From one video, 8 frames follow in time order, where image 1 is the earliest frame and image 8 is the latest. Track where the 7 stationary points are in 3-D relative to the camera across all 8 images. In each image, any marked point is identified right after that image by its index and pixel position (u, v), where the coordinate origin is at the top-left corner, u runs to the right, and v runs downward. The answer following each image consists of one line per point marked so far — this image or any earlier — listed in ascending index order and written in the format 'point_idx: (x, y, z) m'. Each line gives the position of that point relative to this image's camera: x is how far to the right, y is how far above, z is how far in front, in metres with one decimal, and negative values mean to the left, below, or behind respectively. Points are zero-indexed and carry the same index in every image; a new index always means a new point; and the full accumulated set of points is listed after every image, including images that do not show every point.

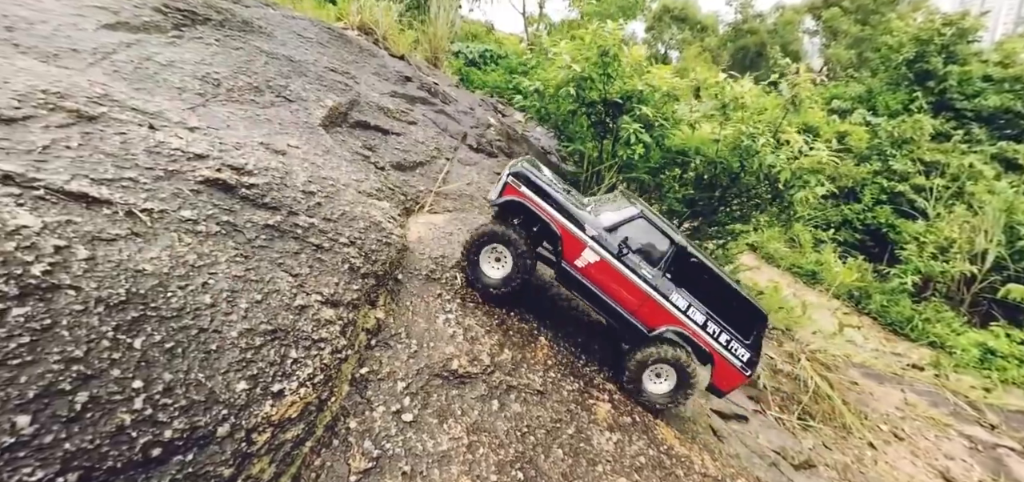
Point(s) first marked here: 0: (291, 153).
0: (-1.9, +0.8, +3.7) m
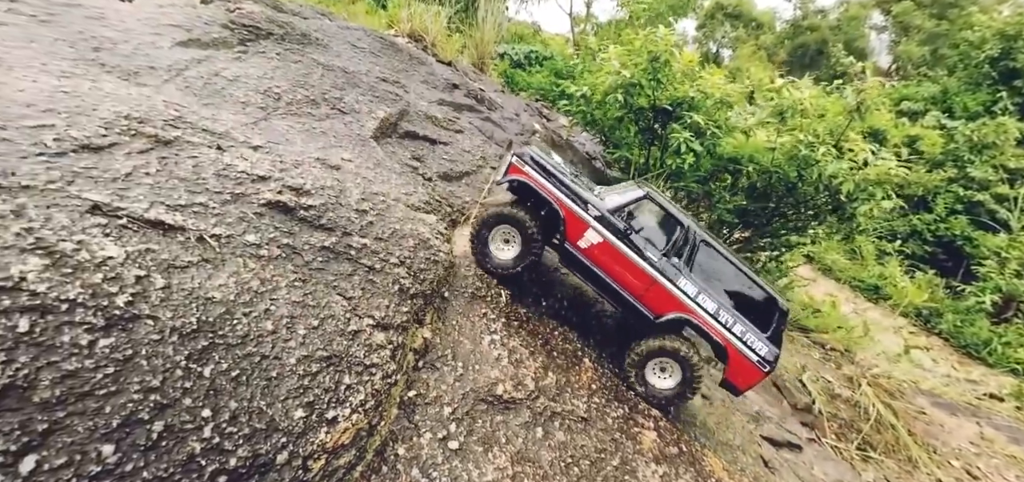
0: (-1.5, +0.7, +3.8) m
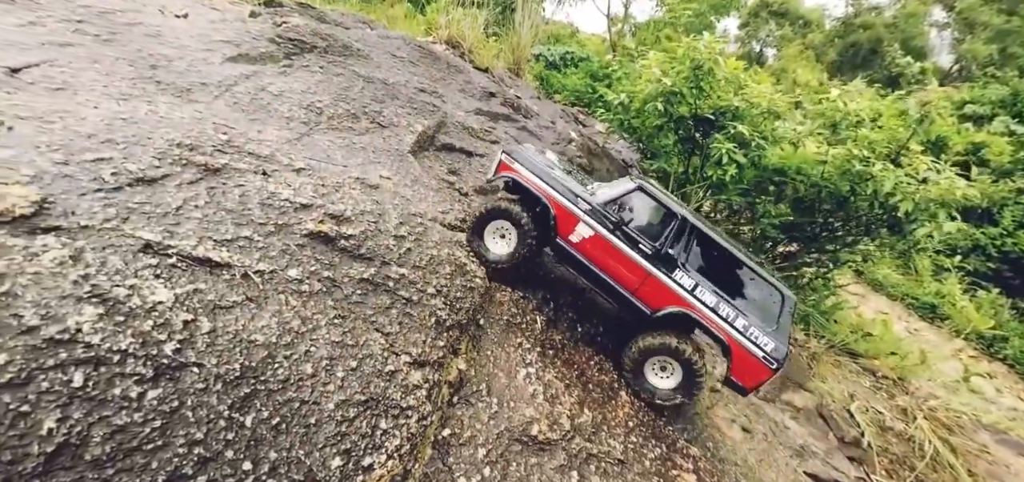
0: (-1.2, +0.5, +3.8) m
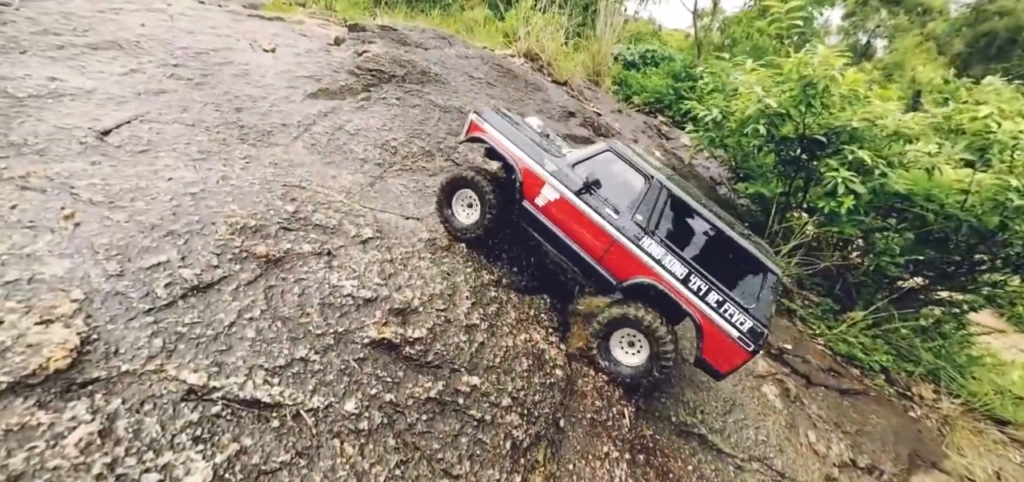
0: (-0.5, 0.0, +3.5) m
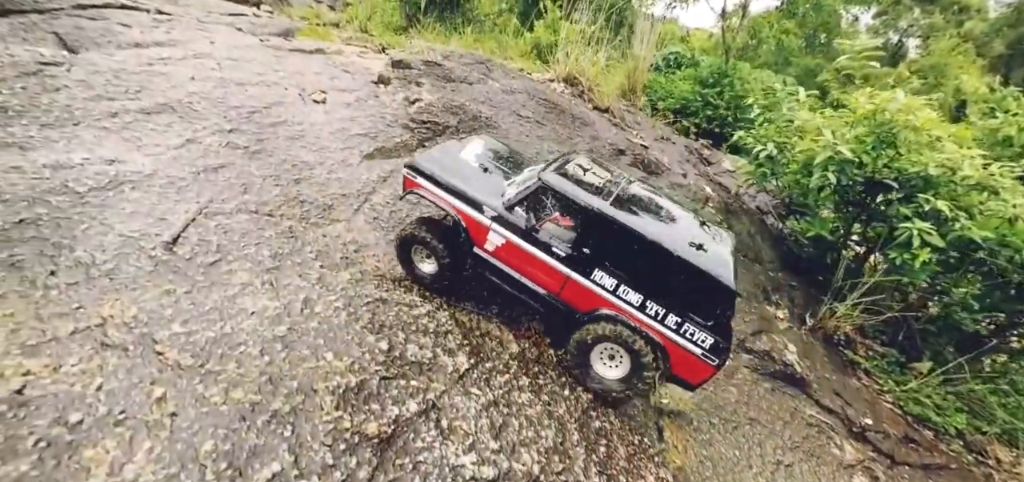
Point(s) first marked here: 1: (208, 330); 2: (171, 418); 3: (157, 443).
0: (+0.2, -0.9, +3.2) m
1: (-1.6, -0.5, +2.3) m
2: (-1.5, -0.8, +1.9) m
3: (-1.4, -0.8, +1.7) m
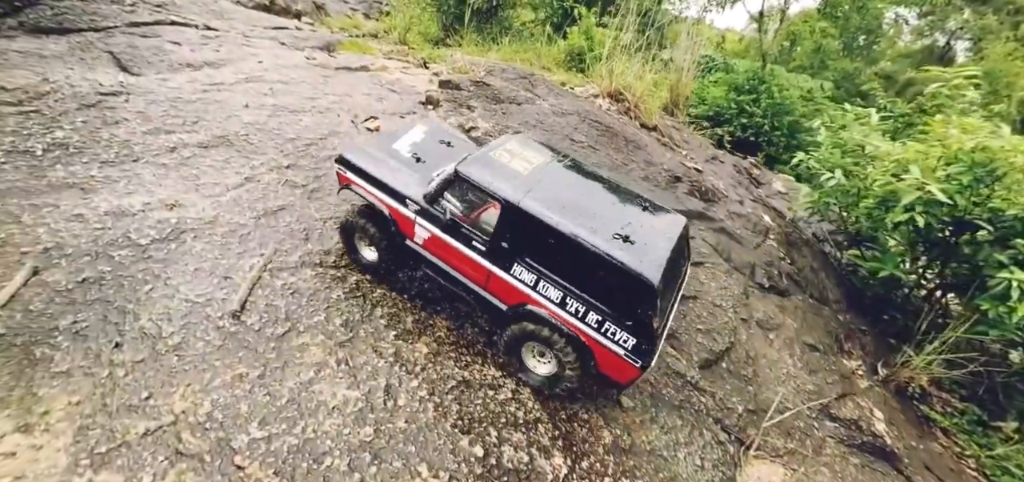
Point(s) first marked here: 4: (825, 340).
0: (+0.8, -1.4, +2.9) m
1: (-1.1, -0.9, +2.1) m
2: (-0.9, -1.2, +1.6) m
3: (-0.9, -1.3, +1.5) m
4: (+4.0, -1.3, +5.5) m
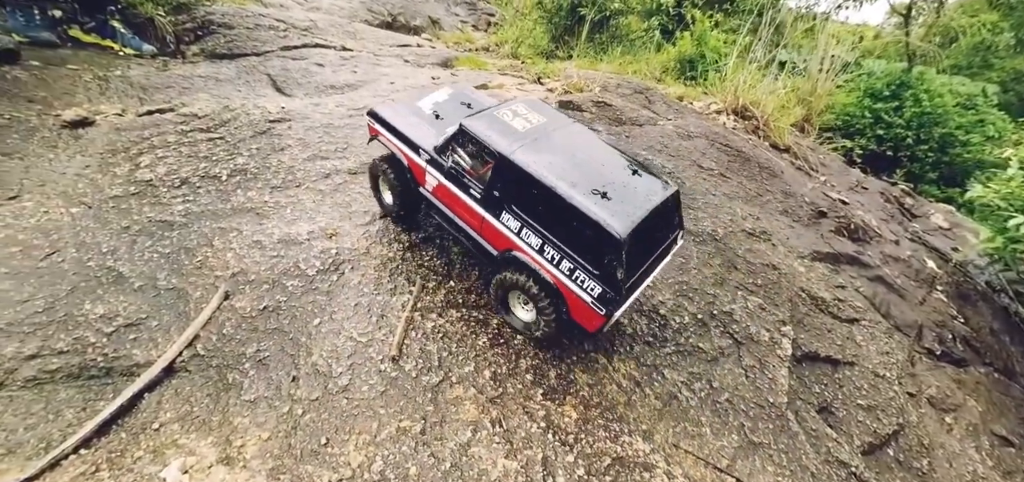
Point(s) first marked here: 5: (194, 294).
0: (+1.7, -1.8, +2.5) m
1: (-0.3, -1.3, +2.1) m
2: (-0.2, -1.6, +1.5) m
3: (-0.2, -1.6, +1.4) m
4: (+5.3, -2.0, +4.5) m
5: (-2.3, -0.4, +3.2) m
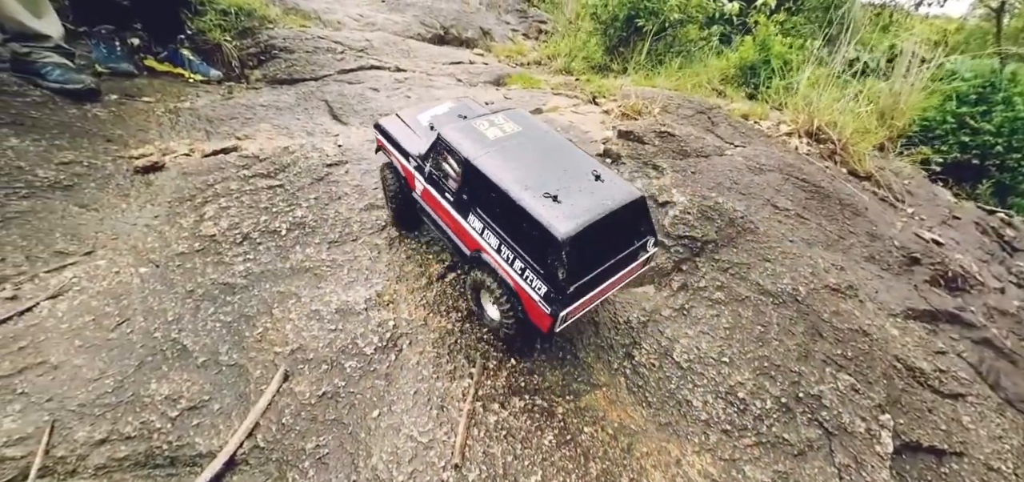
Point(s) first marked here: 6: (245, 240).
0: (+2.1, -2.5, +2.1) m
1: (+0.1, -1.9, +1.8) m
2: (+0.1, -2.2, +1.3) m
3: (+0.1, -2.2, +1.2) m
4: (+5.8, -2.7, +3.8) m
5: (-1.9, -0.9, +3.1) m
6: (-2.5, 0.0, +4.1) m
